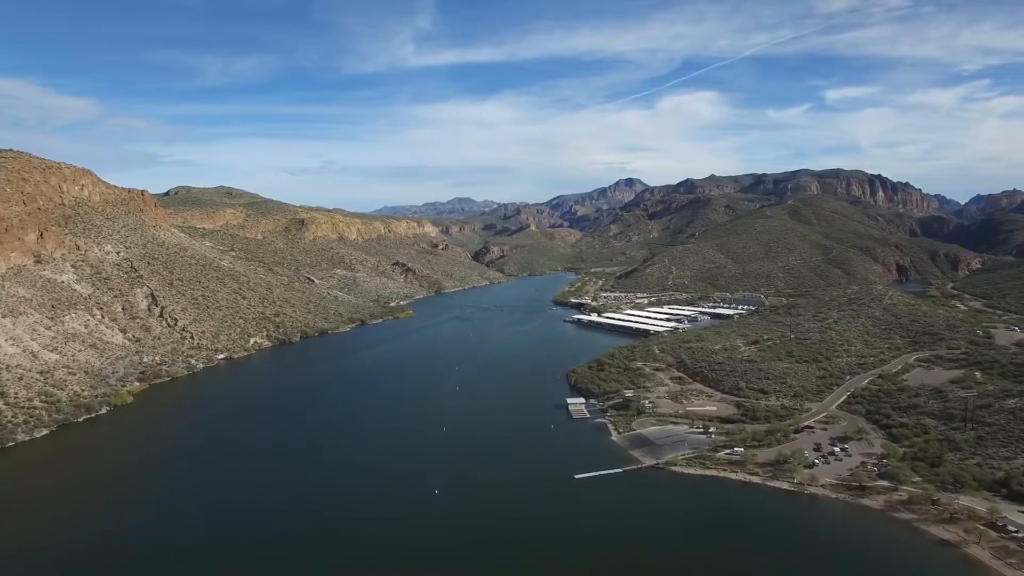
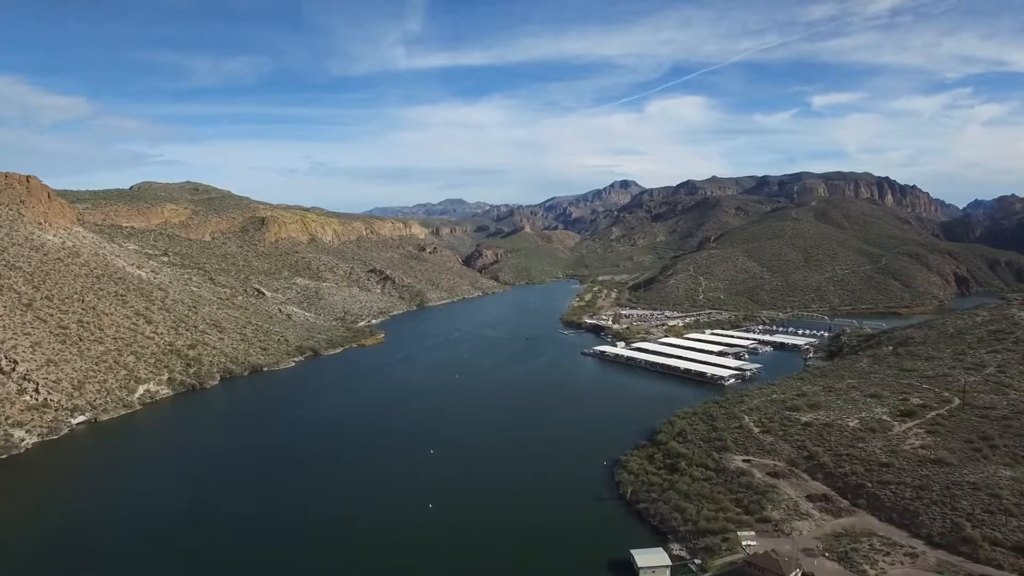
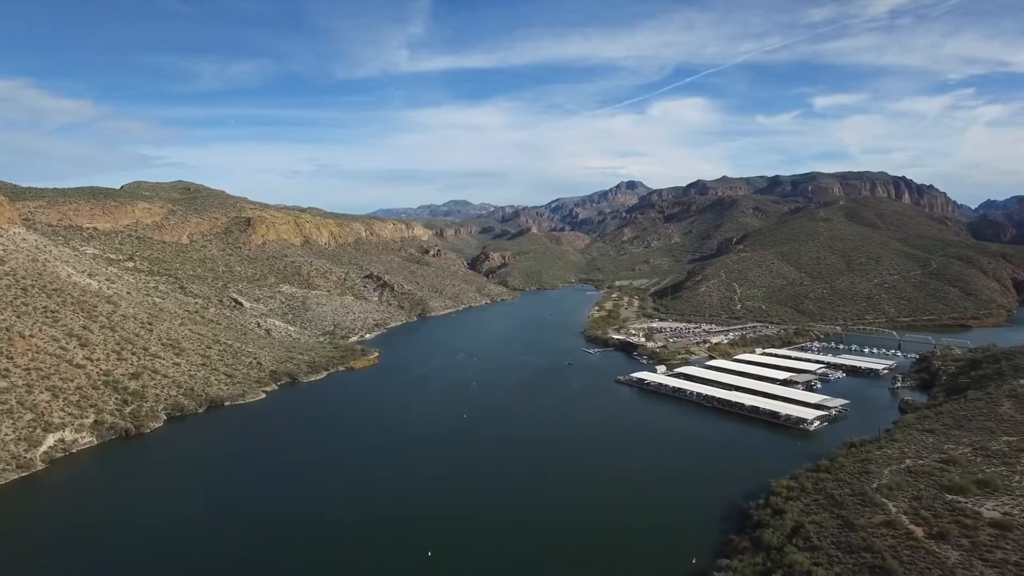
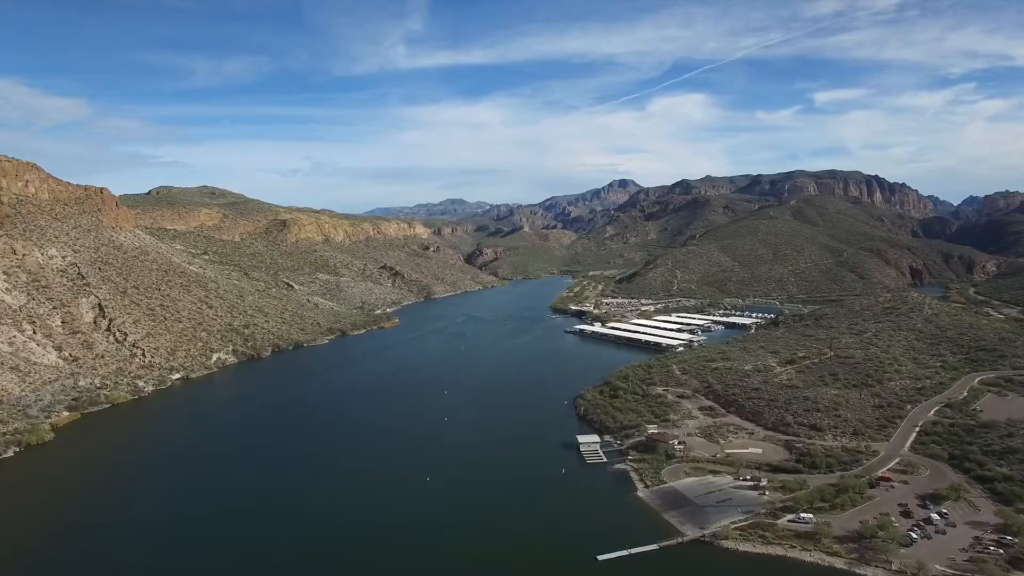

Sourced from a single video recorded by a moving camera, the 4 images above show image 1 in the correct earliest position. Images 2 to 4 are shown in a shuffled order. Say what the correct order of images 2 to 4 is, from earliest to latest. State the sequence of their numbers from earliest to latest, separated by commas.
4, 2, 3
